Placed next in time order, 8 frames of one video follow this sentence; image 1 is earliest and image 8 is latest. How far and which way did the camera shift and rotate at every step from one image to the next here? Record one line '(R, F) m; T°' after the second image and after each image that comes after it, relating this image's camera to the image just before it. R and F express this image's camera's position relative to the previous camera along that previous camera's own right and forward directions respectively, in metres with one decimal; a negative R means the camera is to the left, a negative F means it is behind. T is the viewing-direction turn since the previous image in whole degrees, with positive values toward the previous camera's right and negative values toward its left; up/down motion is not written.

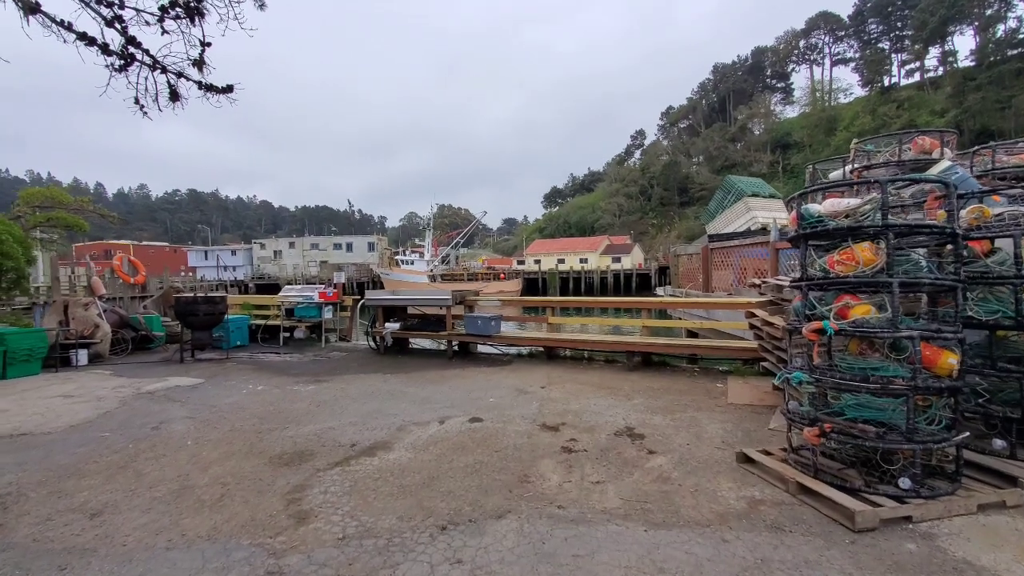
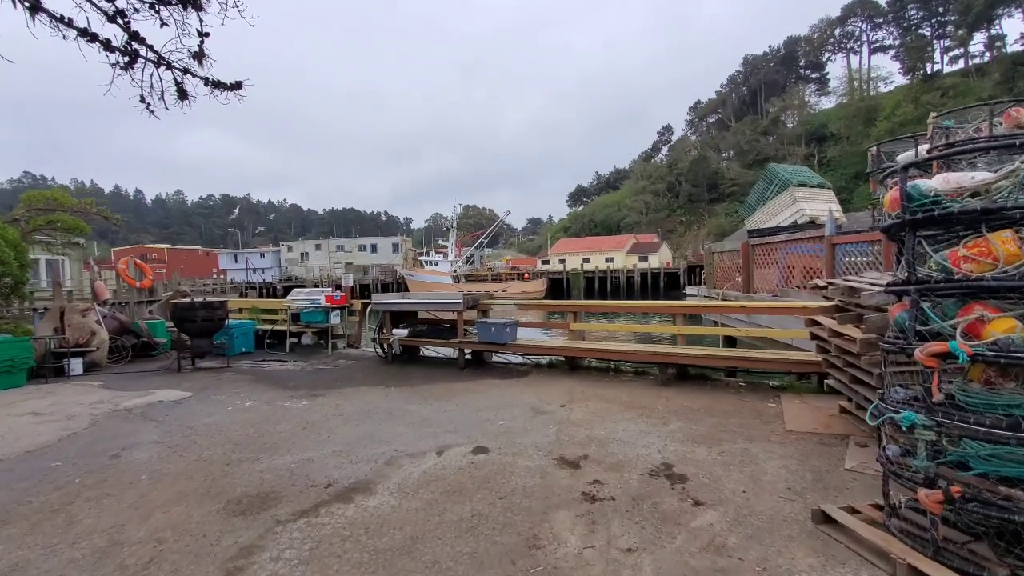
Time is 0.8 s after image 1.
(+0.1, +0.8) m; -3°
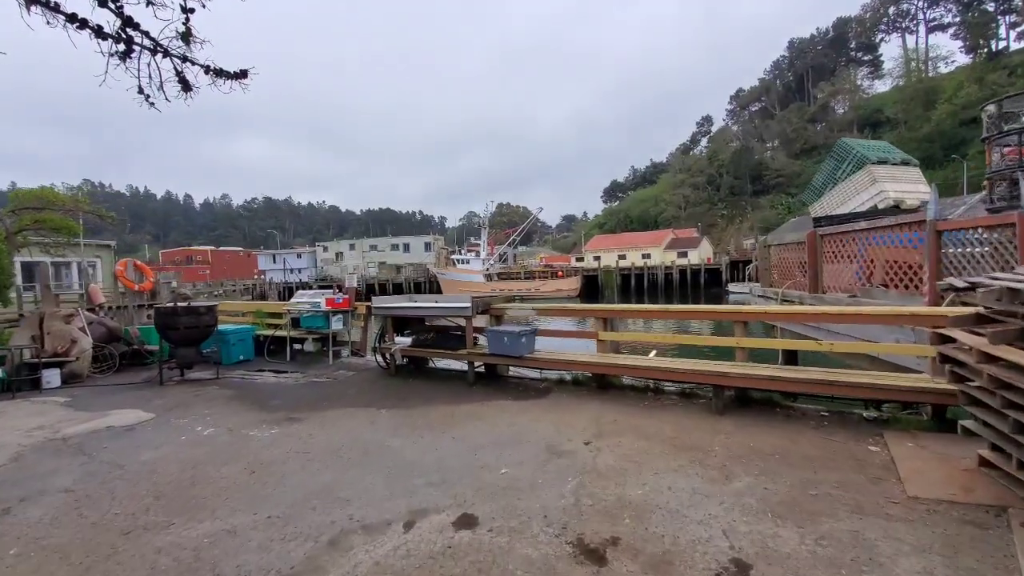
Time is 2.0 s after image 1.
(+0.2, +1.2) m; -4°
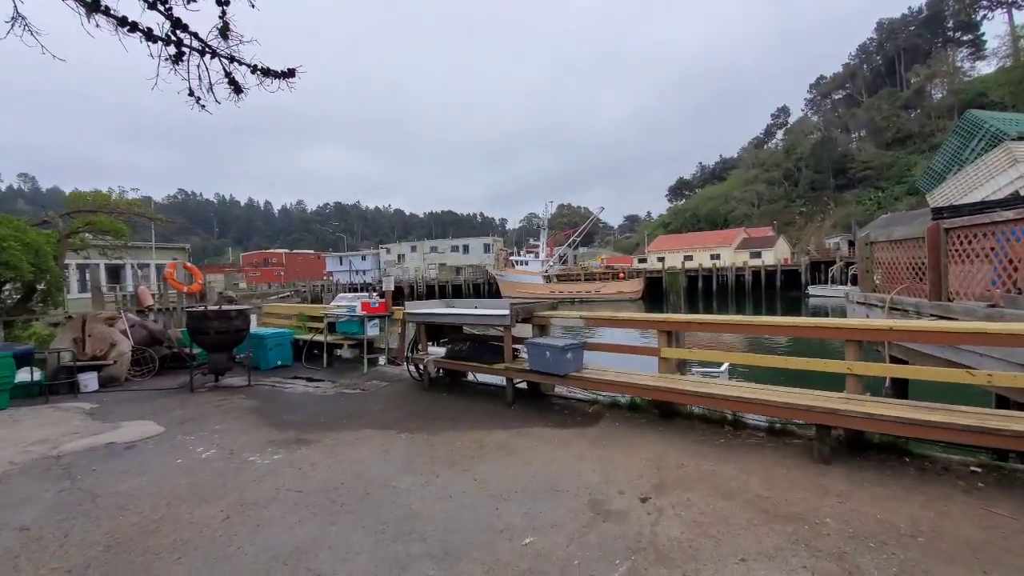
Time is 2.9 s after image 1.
(+0.2, +0.9) m; -7°
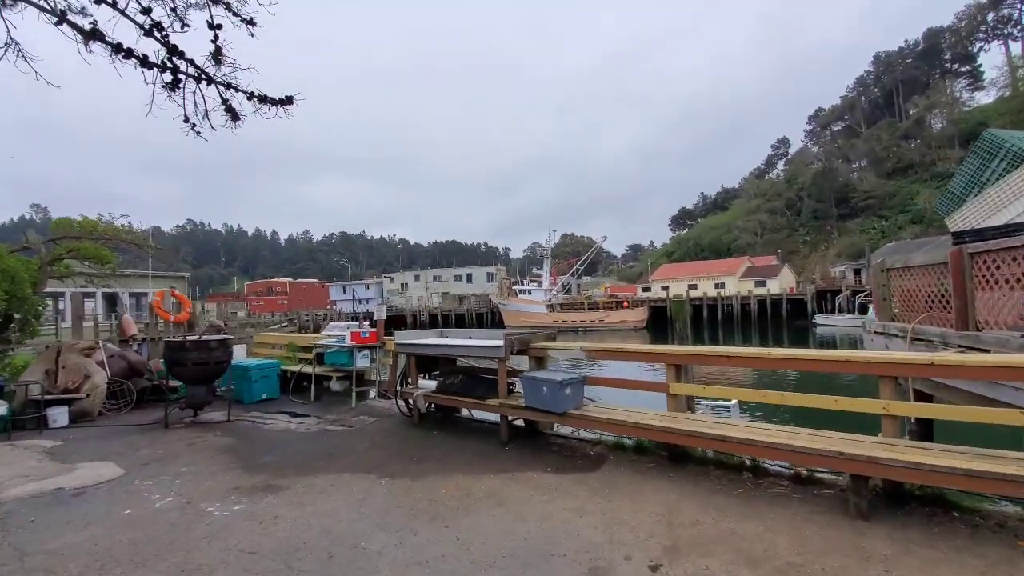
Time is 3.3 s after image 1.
(+0.1, +0.4) m; 0°
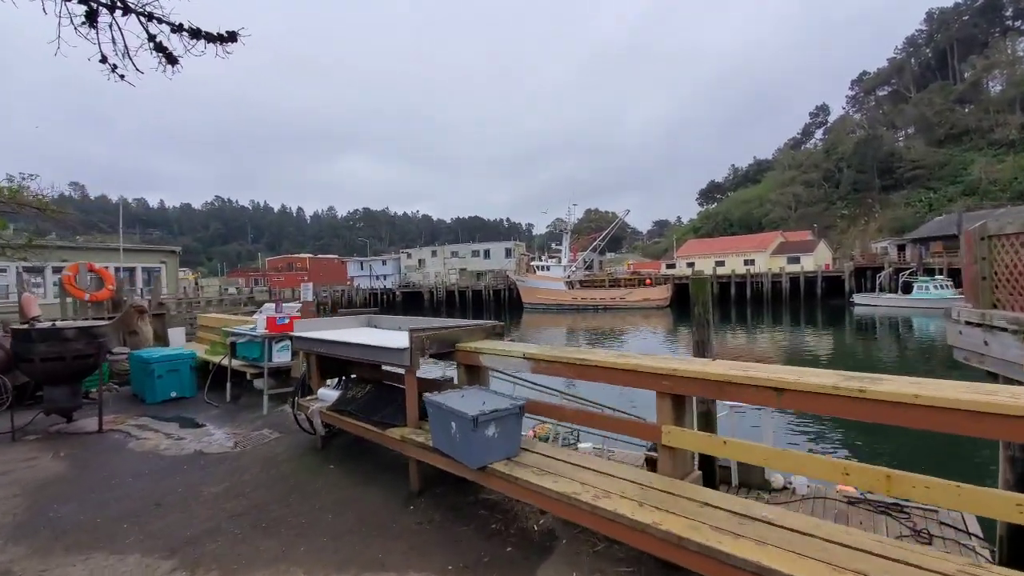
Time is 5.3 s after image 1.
(+0.7, +1.8) m; -3°
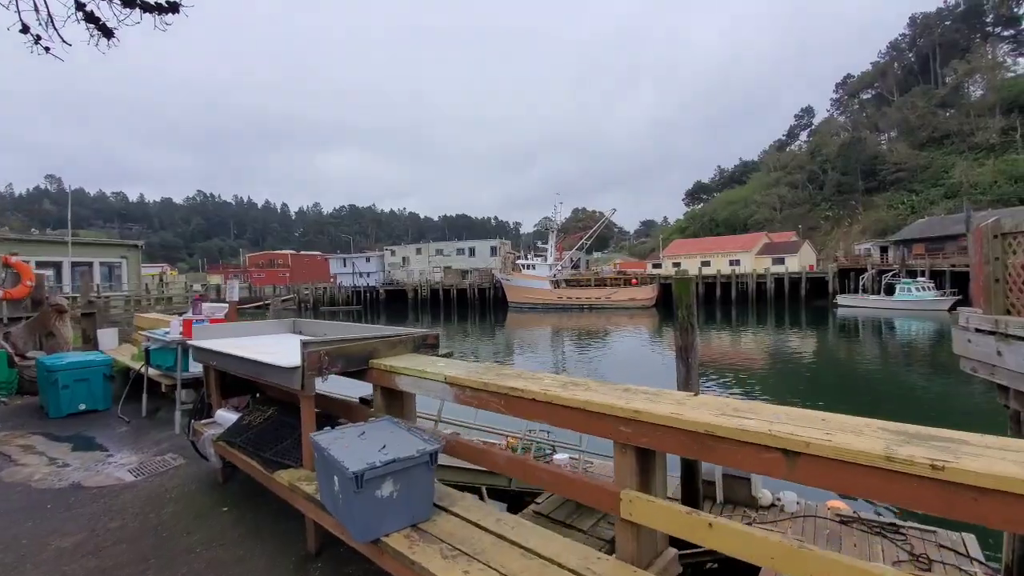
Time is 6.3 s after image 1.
(+0.3, +0.7) m; +1°
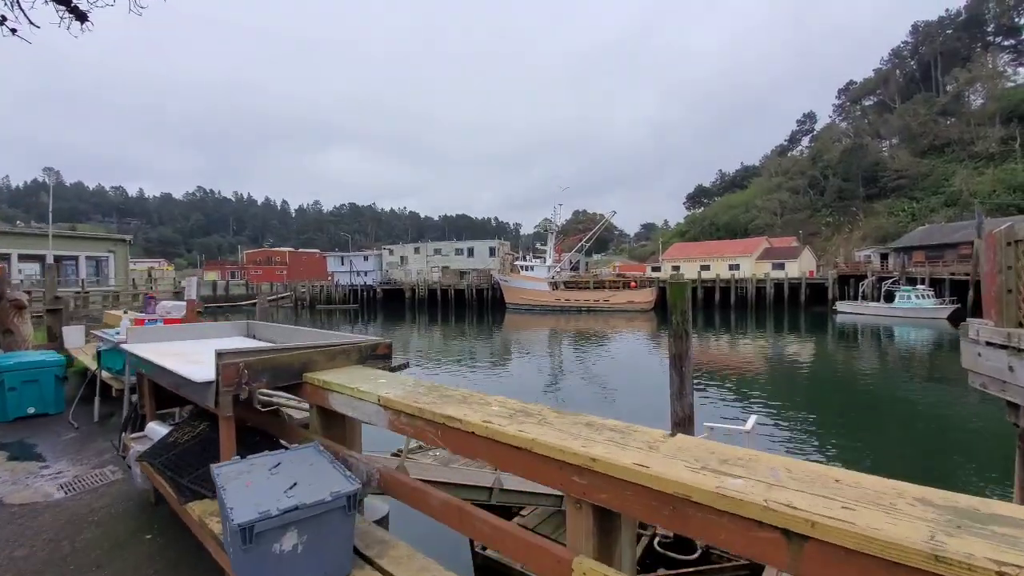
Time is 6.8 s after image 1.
(+0.2, +0.4) m; 0°
